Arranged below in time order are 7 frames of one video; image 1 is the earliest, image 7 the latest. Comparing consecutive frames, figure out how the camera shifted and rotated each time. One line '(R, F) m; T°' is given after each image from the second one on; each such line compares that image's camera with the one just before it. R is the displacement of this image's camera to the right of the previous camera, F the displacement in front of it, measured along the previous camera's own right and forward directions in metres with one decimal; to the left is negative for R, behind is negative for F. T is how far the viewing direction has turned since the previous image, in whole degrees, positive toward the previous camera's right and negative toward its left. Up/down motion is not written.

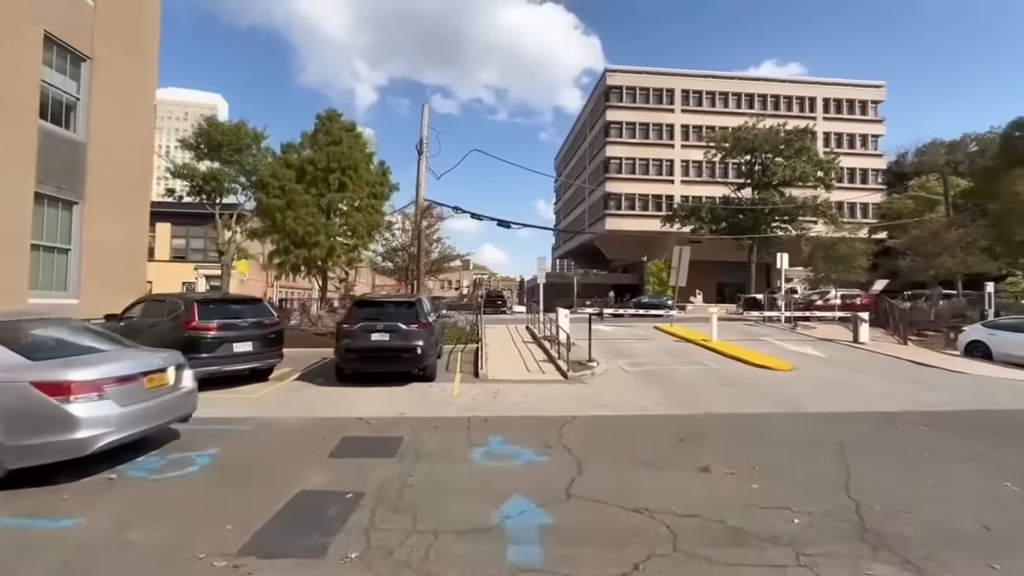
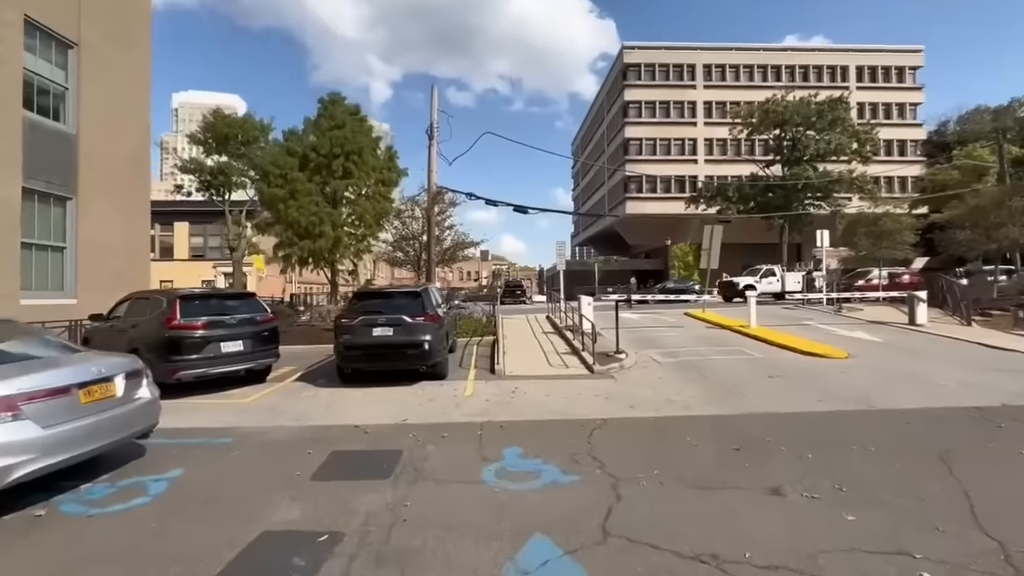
(+0.1, +1.4) m; -2°
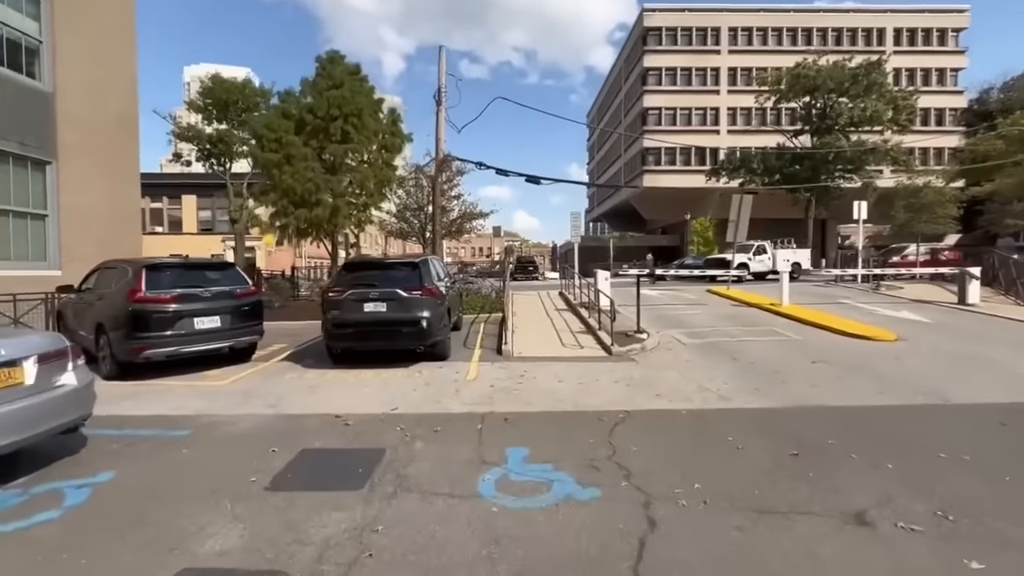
(+0.1, +1.3) m; -2°
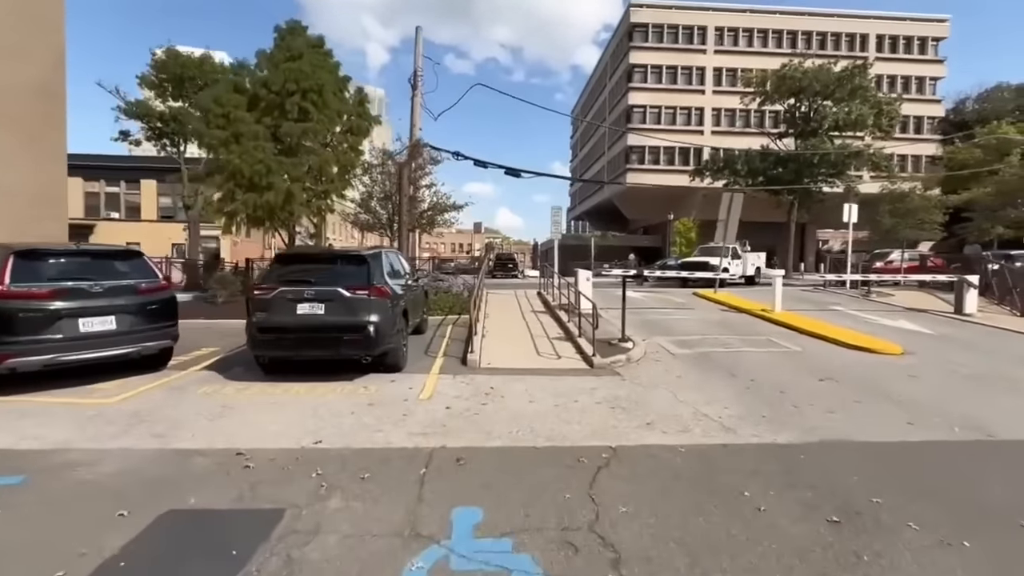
(+0.3, +1.5) m; +2°
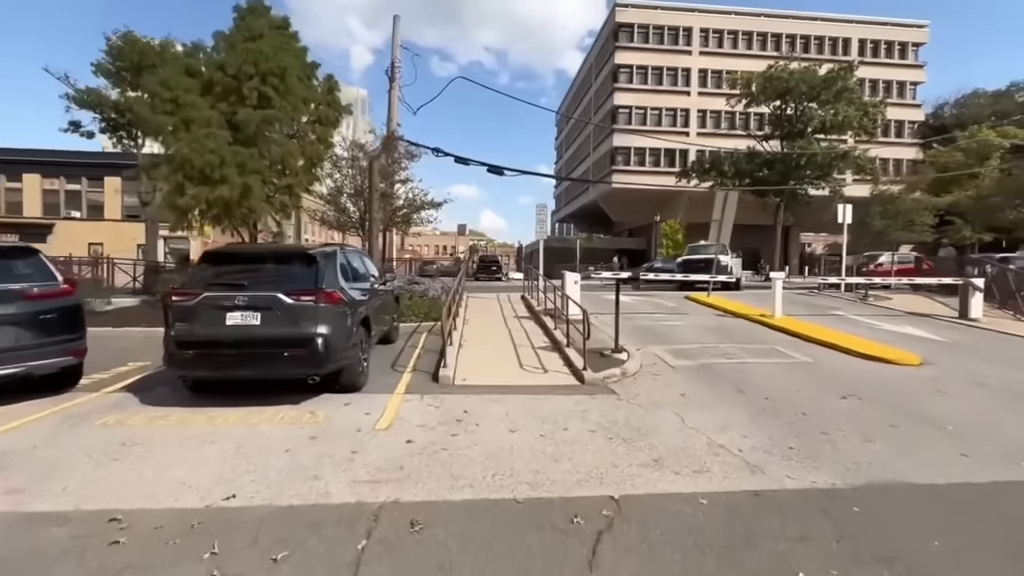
(+0.1, +1.3) m; +2°
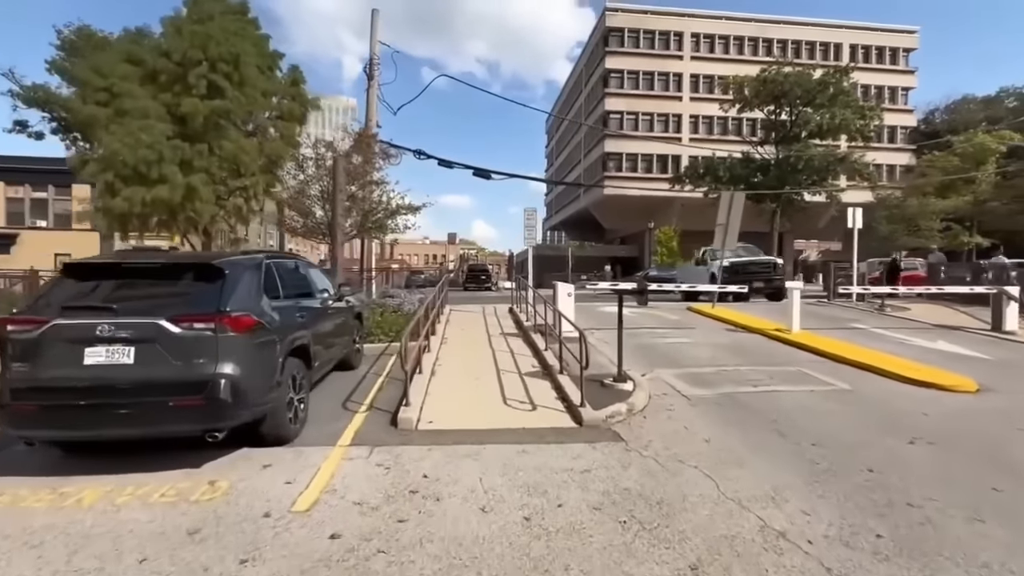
(+0.2, +1.7) m; +1°
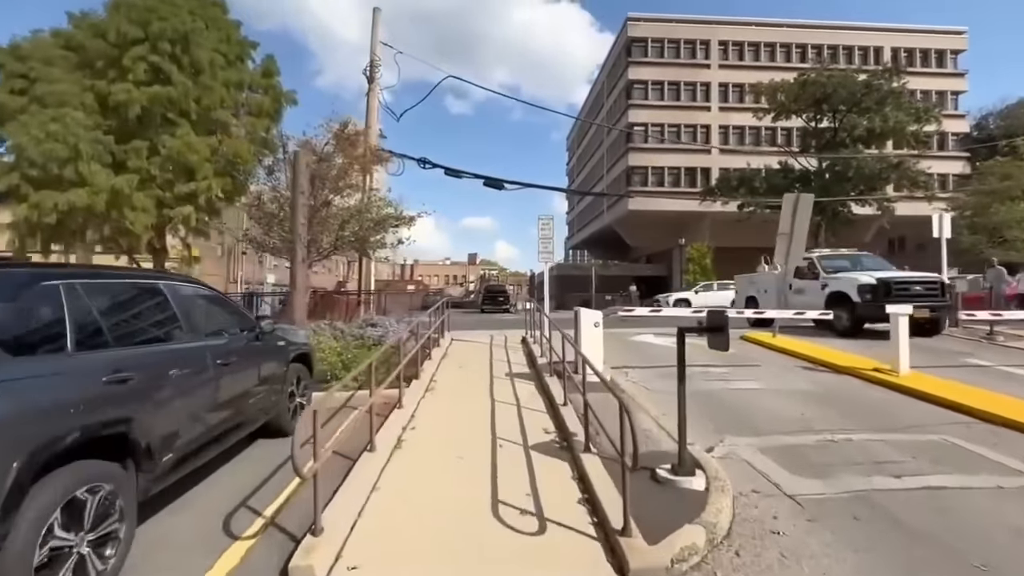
(+0.3, +3.0) m; -3°
